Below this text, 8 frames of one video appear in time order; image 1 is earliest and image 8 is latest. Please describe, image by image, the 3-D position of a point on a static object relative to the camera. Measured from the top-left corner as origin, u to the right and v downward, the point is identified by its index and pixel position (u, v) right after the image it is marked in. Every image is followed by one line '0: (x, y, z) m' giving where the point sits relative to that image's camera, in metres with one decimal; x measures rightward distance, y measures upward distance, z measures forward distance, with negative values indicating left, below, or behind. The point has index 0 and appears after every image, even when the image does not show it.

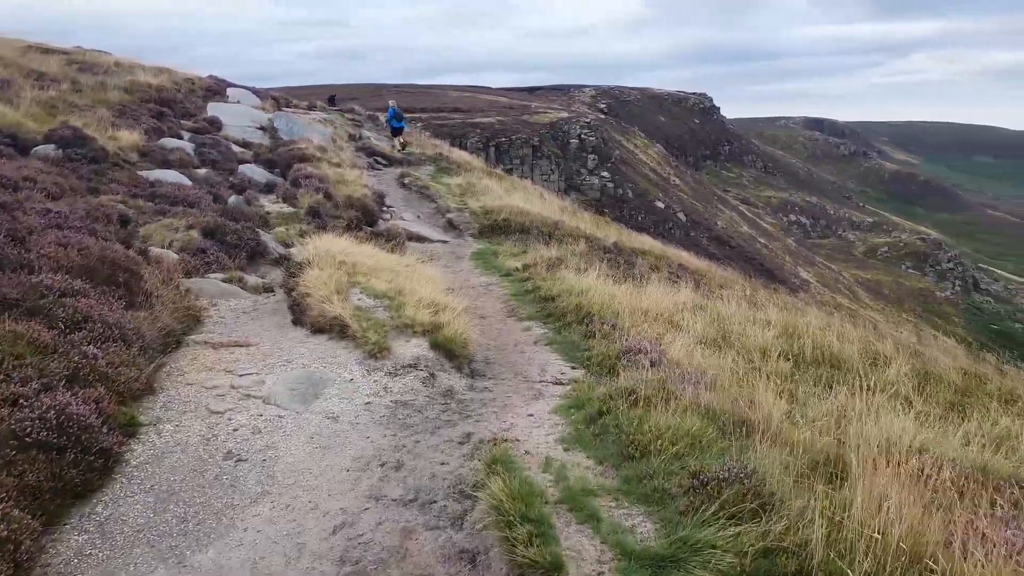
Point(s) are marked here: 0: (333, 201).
0: (-4.1, +2.0, +17.5) m
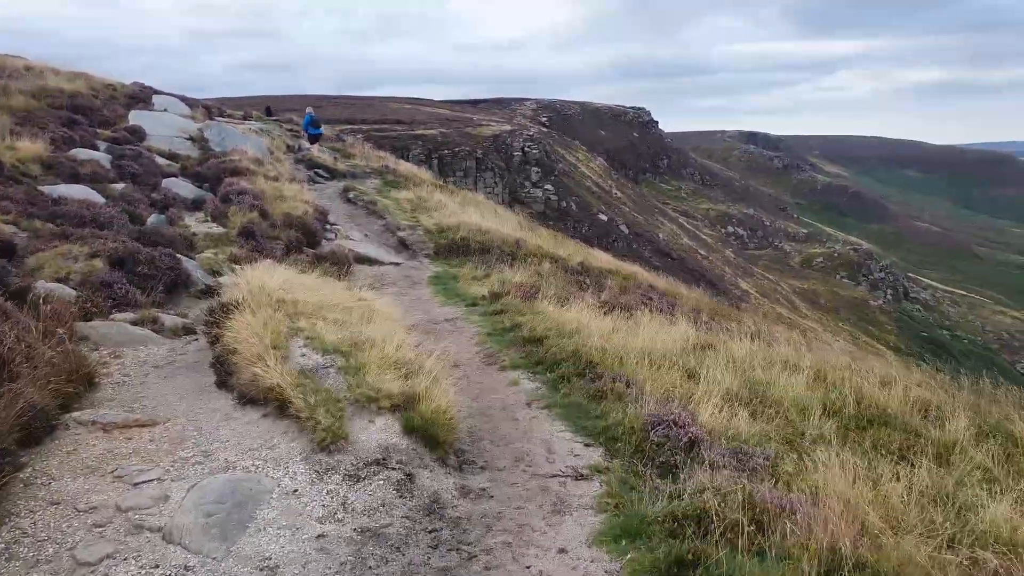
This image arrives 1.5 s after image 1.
0: (-5.0, +1.4, +15.5) m
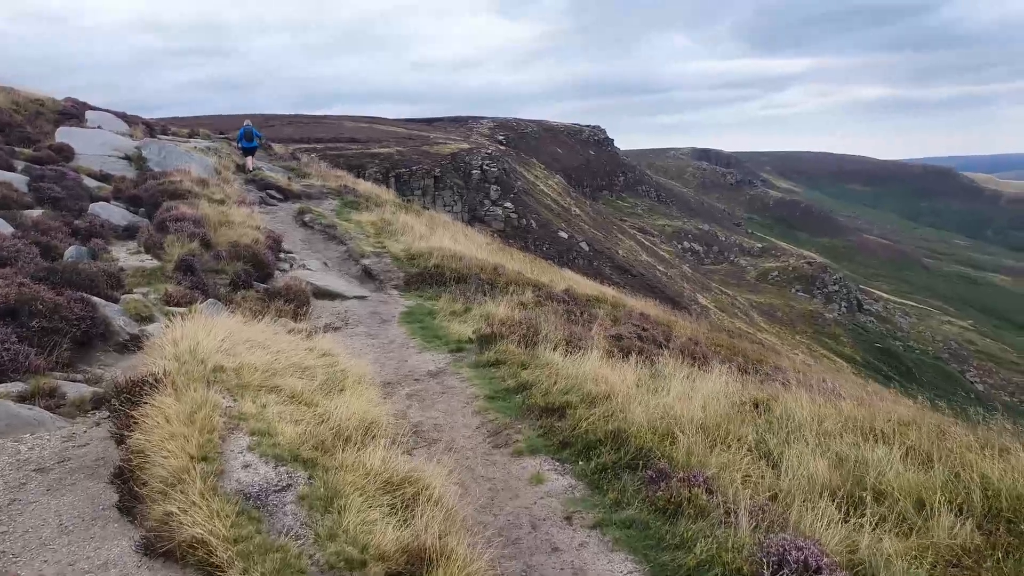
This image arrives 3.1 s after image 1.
0: (-5.3, +0.7, +13.4) m
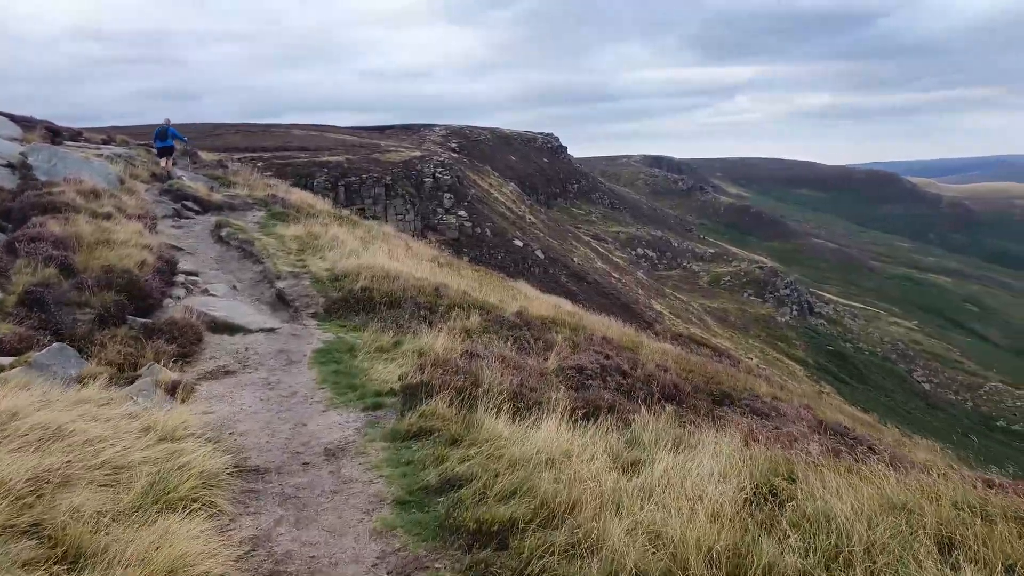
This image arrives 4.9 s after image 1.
0: (-6.2, +0.2, +10.9) m
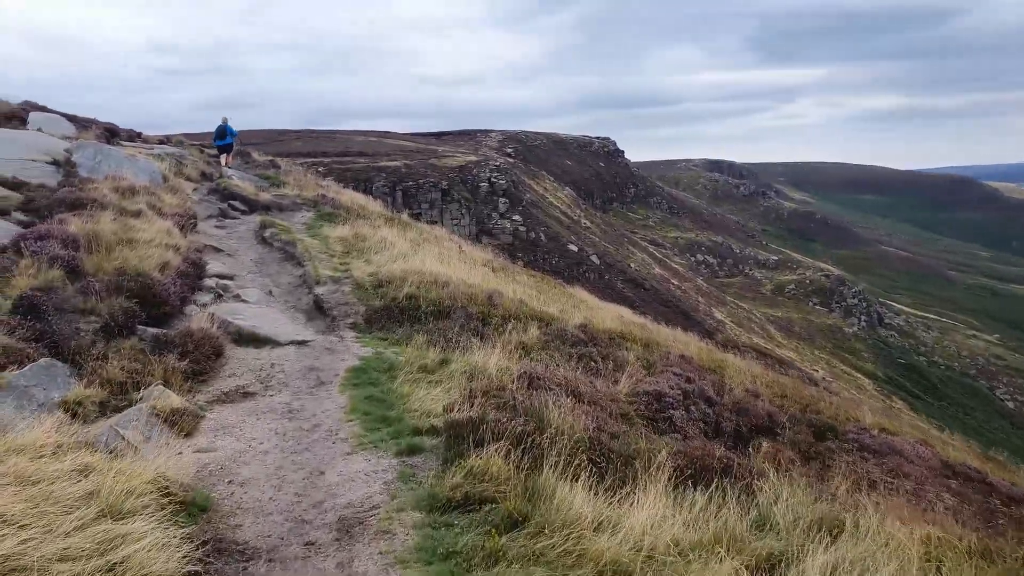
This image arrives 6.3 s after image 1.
0: (-5.3, +0.1, +9.6) m
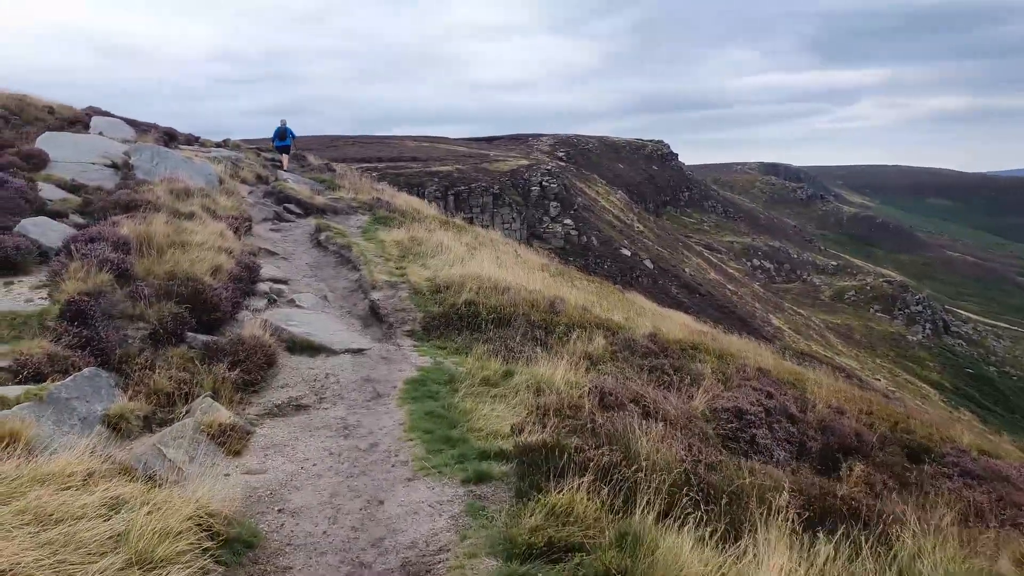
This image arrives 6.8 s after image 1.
0: (-4.5, +0.1, +9.2) m
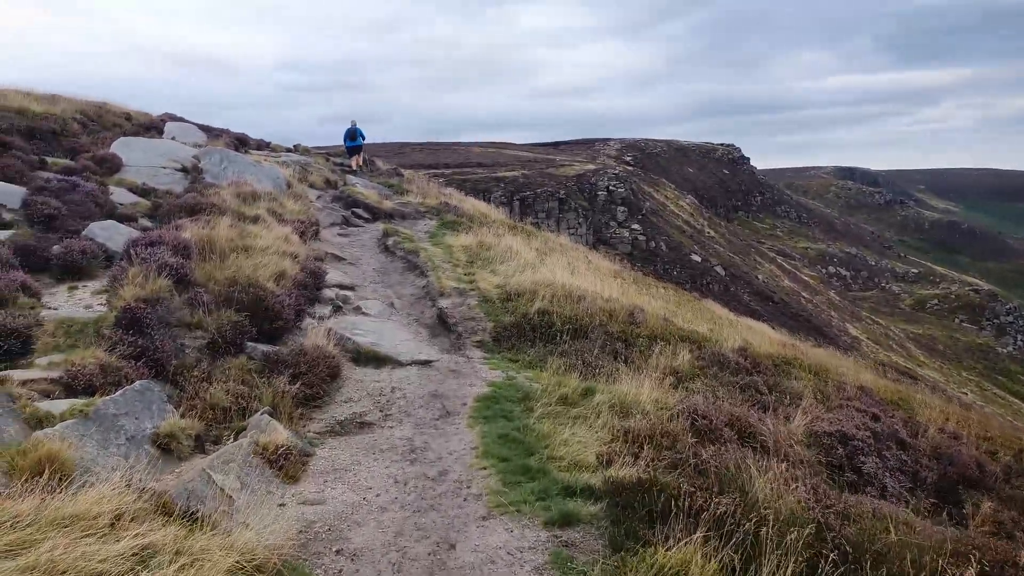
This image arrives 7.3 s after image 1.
0: (-3.6, 0.0, +8.8) m
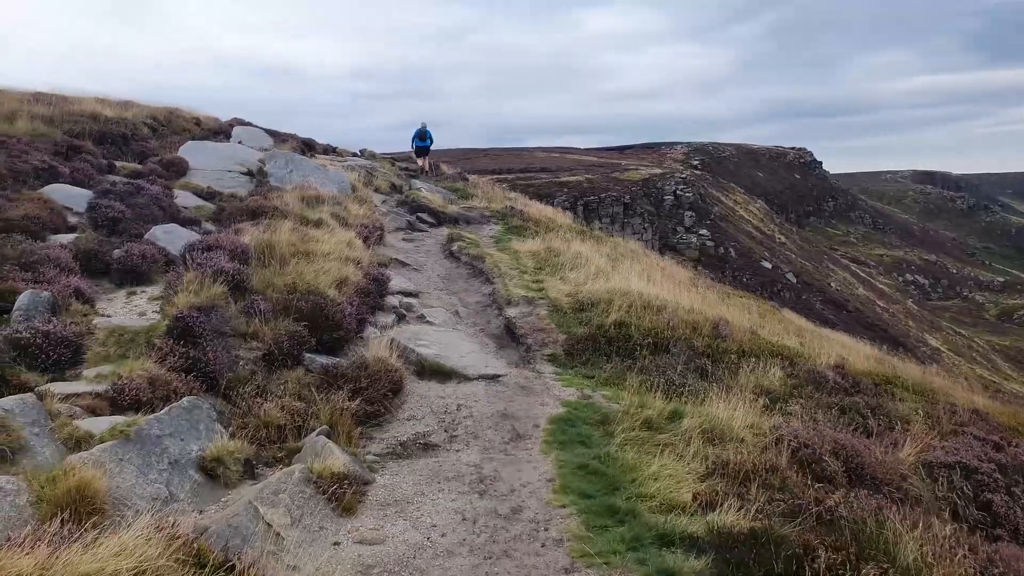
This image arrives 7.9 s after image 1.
0: (-2.8, -0.1, +8.4) m
